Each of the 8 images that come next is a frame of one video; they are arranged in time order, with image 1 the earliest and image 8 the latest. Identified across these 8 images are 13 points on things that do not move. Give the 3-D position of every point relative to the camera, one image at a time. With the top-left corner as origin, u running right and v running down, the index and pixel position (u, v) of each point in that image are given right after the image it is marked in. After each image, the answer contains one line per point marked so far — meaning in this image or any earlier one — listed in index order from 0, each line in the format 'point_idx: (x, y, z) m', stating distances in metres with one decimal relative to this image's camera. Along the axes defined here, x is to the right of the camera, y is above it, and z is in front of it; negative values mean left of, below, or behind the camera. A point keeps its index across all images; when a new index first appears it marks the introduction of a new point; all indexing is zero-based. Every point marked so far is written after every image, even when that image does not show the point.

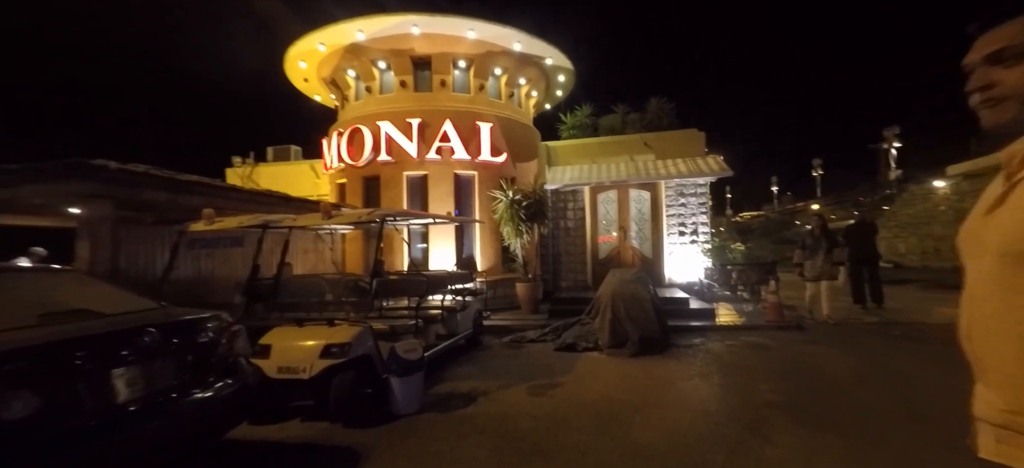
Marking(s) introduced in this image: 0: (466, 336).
0: (-0.8, -1.9, +8.2) m
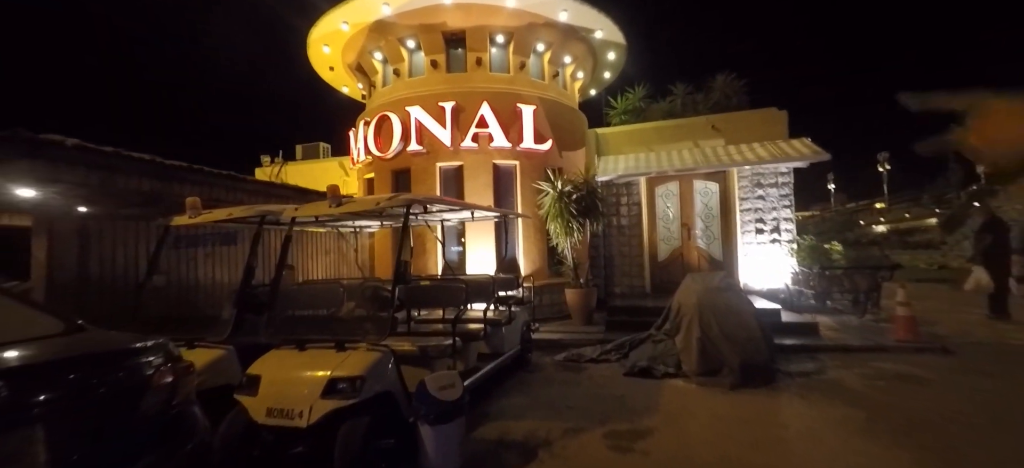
0: (0.0, -1.8, +6.7) m
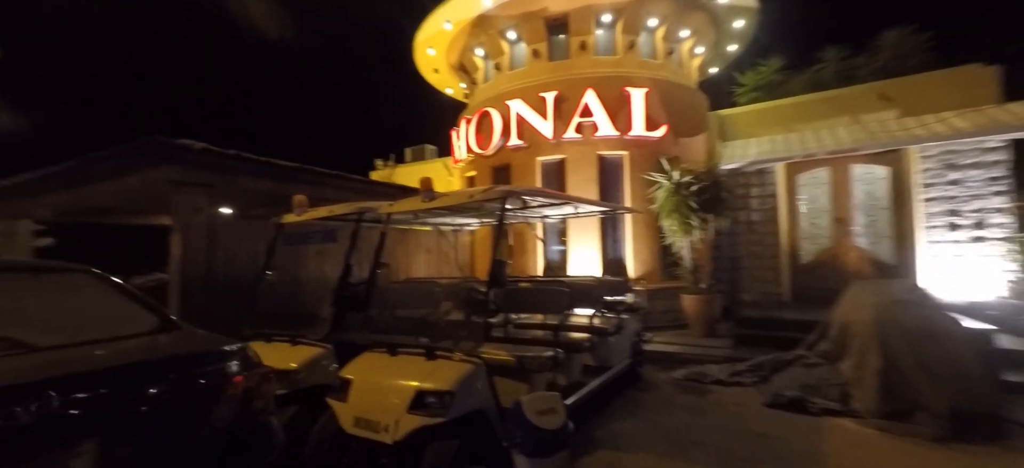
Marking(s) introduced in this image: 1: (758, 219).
0: (+1.5, -1.8, +5.9) m
1: (+5.8, +0.3, +10.4) m
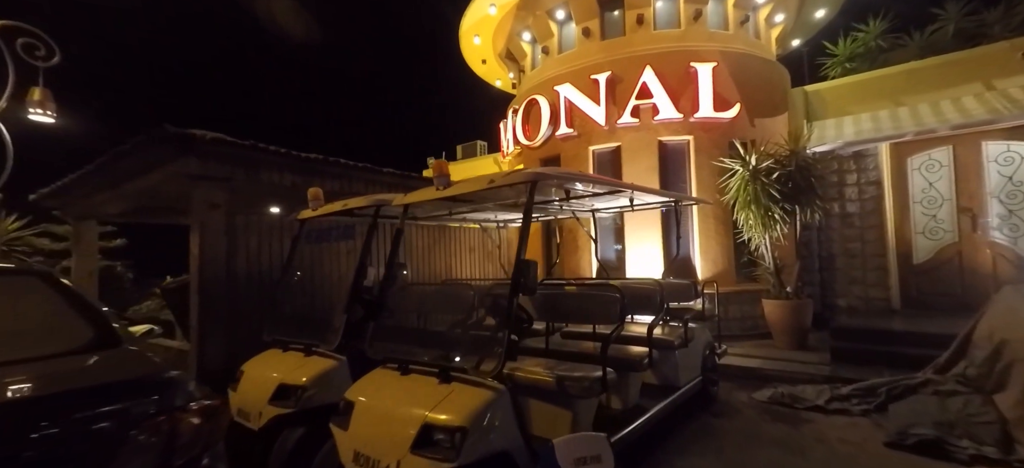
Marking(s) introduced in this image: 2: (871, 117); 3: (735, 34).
0: (+1.9, -1.7, +4.9) m
1: (+6.8, +0.4, +8.8) m
2: (+6.9, +2.3, +8.6) m
3: (+4.4, +4.0, +8.9) m
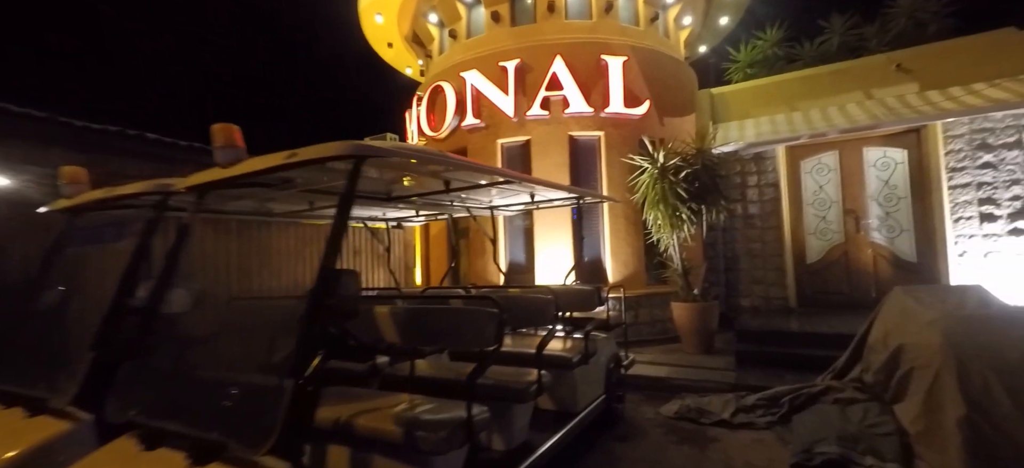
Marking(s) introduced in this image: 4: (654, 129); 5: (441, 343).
0: (+0.8, -1.7, +4.3) m
1: (+4.9, +0.4, +8.9) m
2: (+5.1, +2.2, +8.8) m
3: (+2.6, +4.0, +8.7) m
4: (+2.7, +2.0, +8.4) m
5: (-0.4, -0.7, +3.3) m
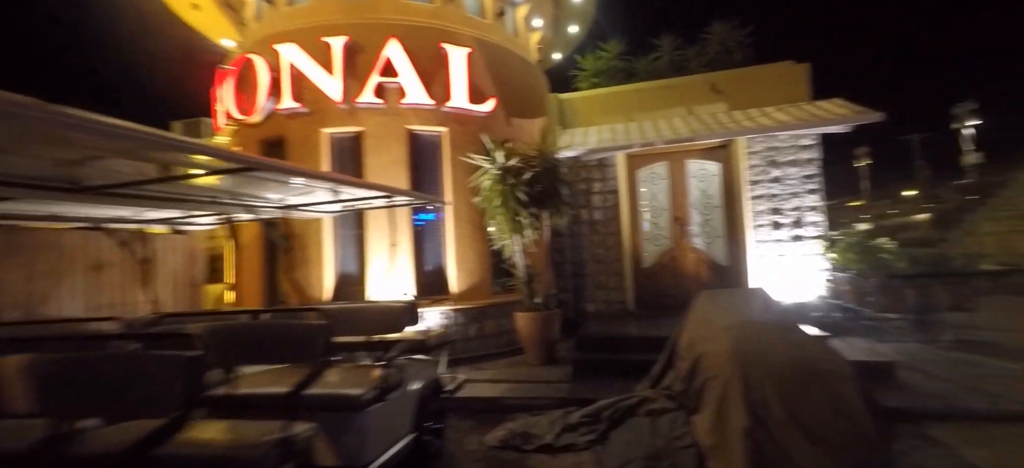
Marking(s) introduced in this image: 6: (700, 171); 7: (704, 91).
0: (-0.9, -1.7, +3.5) m
1: (+1.8, +0.3, +9.2) m
2: (+2.0, +2.1, +9.1) m
3: (-0.4, +3.9, +8.3) m
4: (-0.2, +1.9, +8.0) m
5: (-1.8, -0.7, +2.3) m
6: (+3.6, +1.2, +8.7) m
7: (+3.8, +2.8, +8.8) m
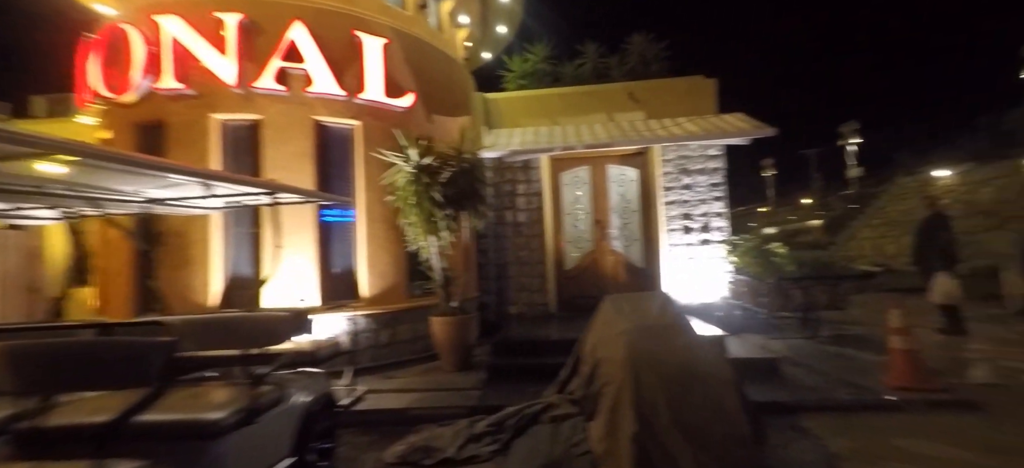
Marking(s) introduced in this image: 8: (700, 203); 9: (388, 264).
0: (-1.7, -1.8, +3.1) m
1: (+0.2, +0.3, +9.1) m
2: (+0.4, +2.1, +9.0) m
3: (-1.8, +3.9, +7.9) m
4: (-1.6, +1.9, +7.7) m
5: (-2.4, -0.7, +1.8) m
6: (+2.1, +1.1, +8.9) m
7: (+2.3, +2.7, +9.1) m
8: (+3.6, +0.6, +8.5) m
9: (-2.0, -0.5, +7.3) m
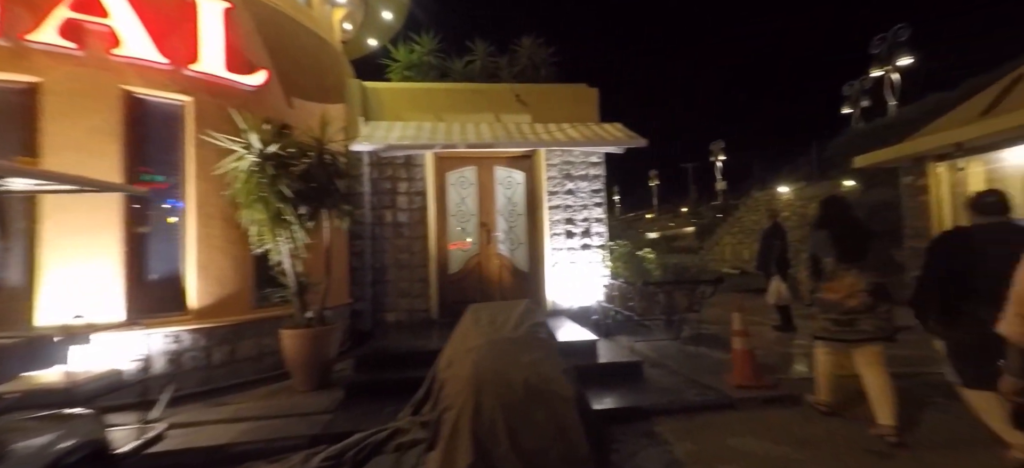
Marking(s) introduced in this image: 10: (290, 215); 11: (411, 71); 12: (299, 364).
0: (-2.7, -1.8, +2.2) m
1: (-2.2, +0.3, +8.5) m
2: (-1.9, +2.1, +8.4) m
3: (-3.7, +3.9, +6.9) m
4: (-3.6, +1.9, +6.7) m
5: (-3.1, -0.7, +0.8) m
6: (-0.2, +1.1, +8.7) m
7: (-0.1, +2.7, +8.9) m
8: (+1.3, +0.5, +8.6) m
9: (-3.9, -0.5, +6.2) m
10: (-2.8, +0.2, +5.7) m
11: (-2.2, +3.5, +9.6) m
12: (-2.9, -1.7, +5.8) m
